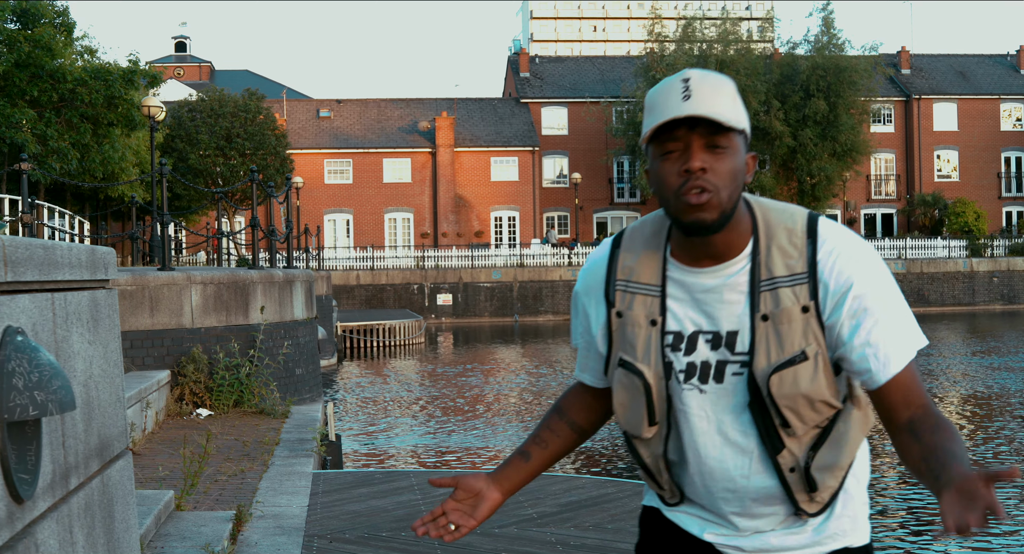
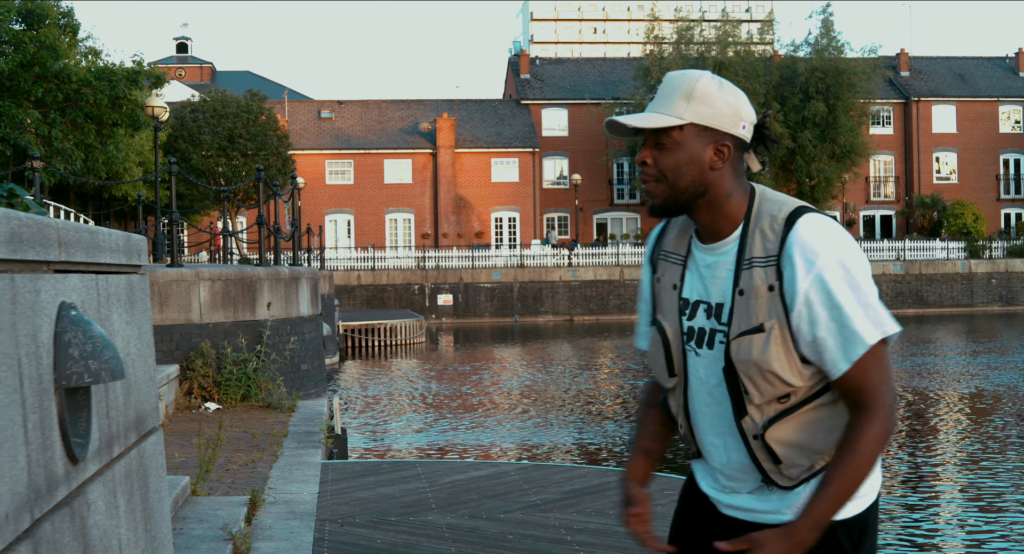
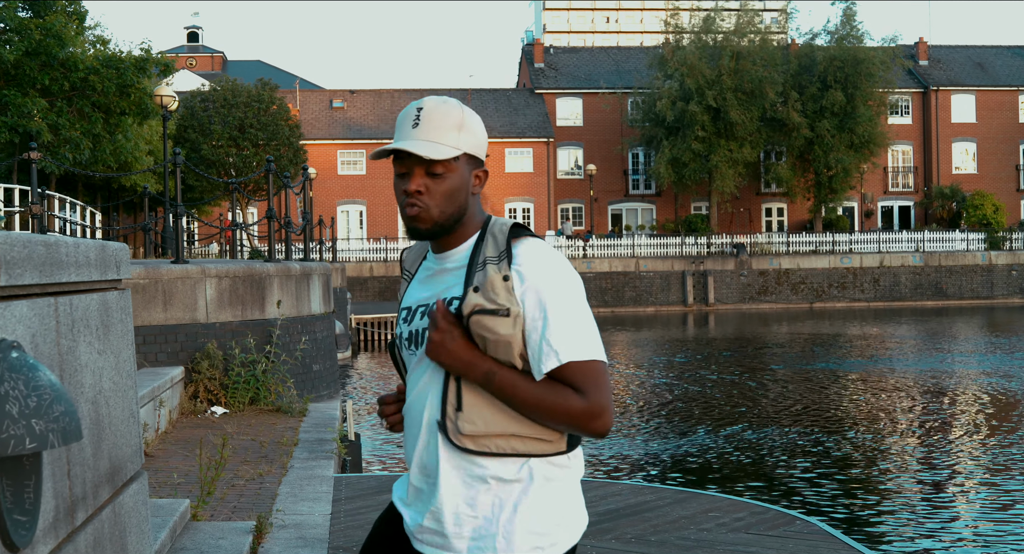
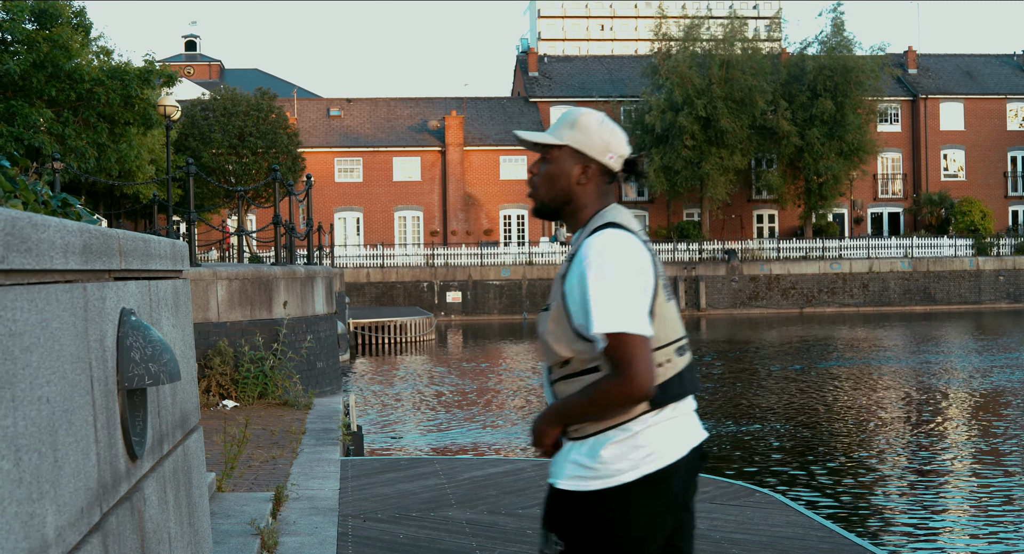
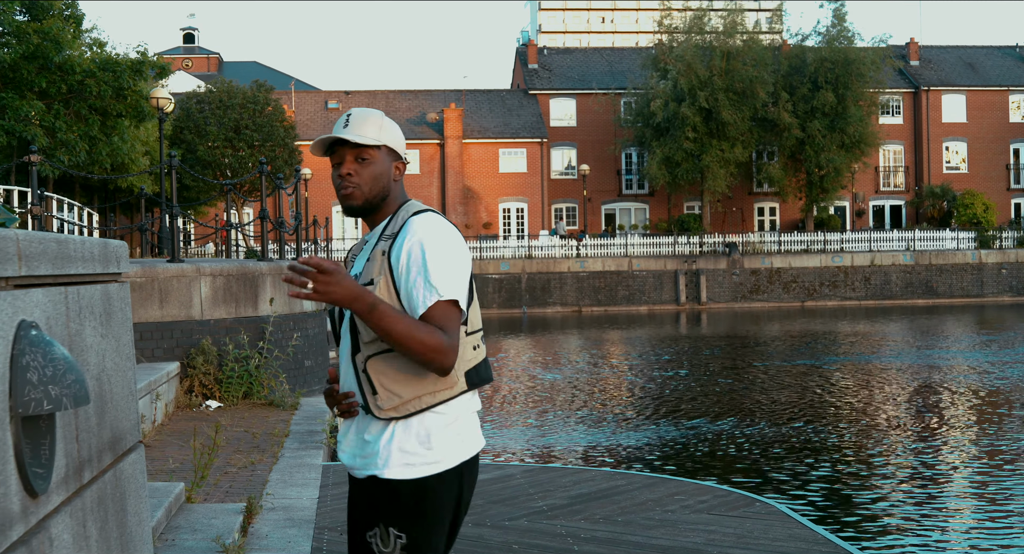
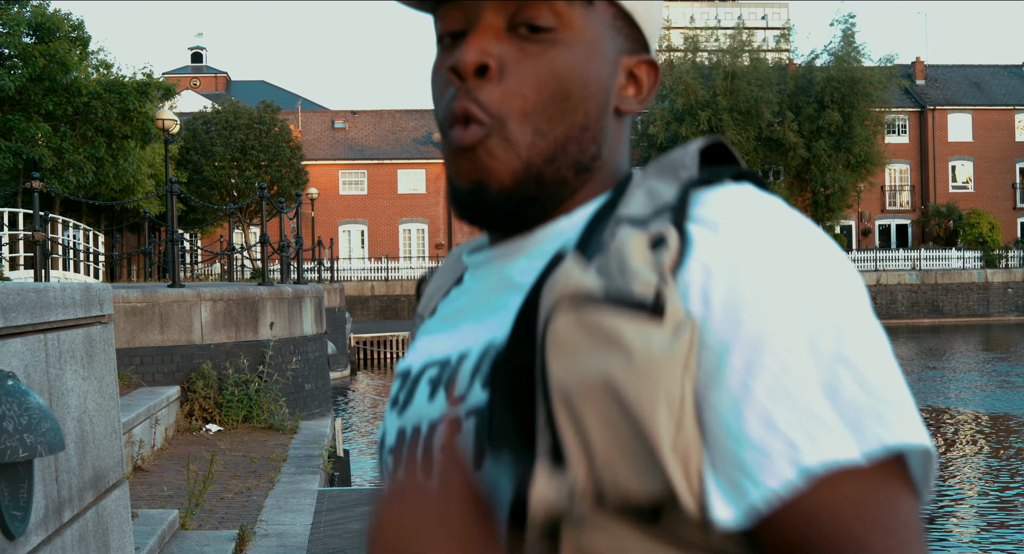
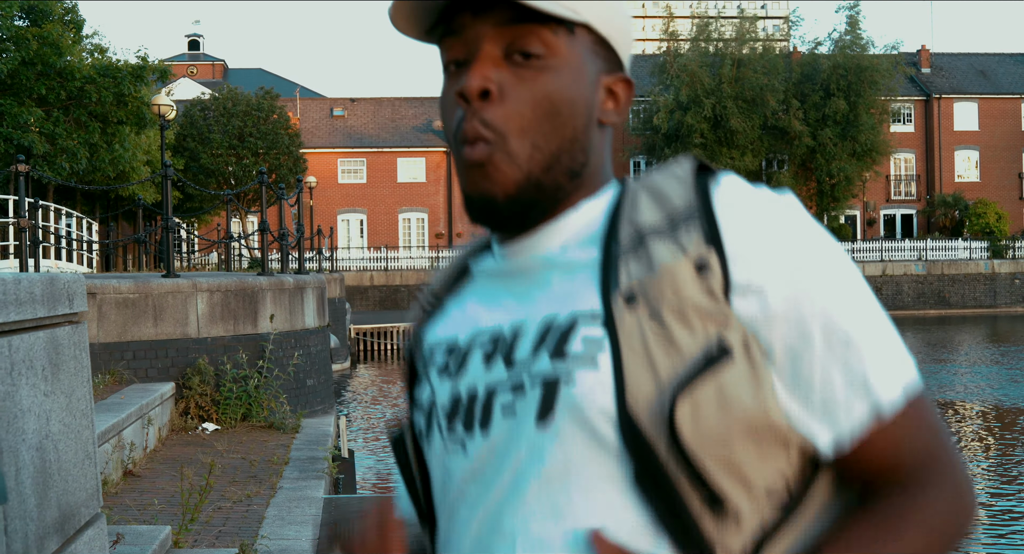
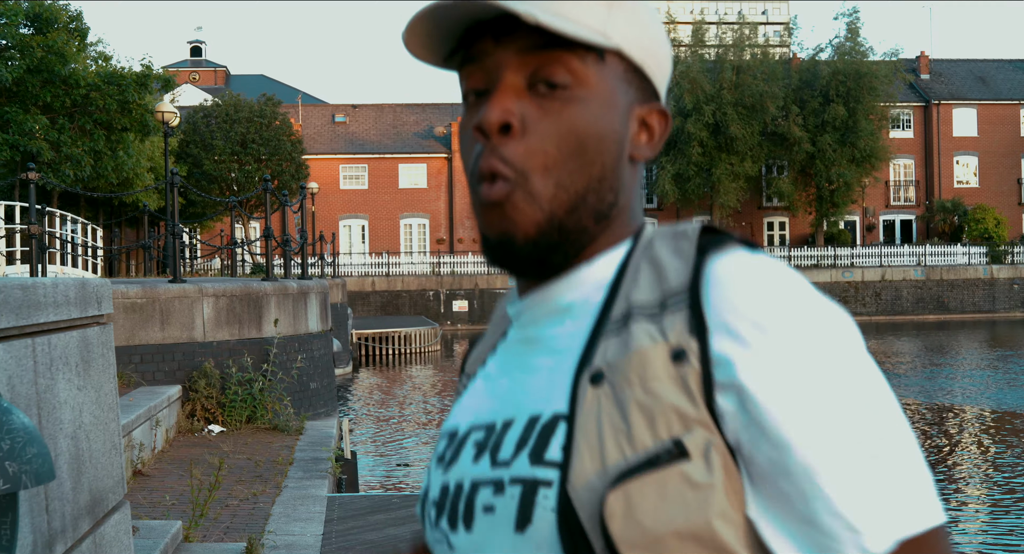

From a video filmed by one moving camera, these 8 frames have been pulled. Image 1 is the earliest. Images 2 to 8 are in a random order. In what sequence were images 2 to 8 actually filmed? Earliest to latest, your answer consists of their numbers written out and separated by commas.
2, 4, 5, 3, 7, 8, 6
